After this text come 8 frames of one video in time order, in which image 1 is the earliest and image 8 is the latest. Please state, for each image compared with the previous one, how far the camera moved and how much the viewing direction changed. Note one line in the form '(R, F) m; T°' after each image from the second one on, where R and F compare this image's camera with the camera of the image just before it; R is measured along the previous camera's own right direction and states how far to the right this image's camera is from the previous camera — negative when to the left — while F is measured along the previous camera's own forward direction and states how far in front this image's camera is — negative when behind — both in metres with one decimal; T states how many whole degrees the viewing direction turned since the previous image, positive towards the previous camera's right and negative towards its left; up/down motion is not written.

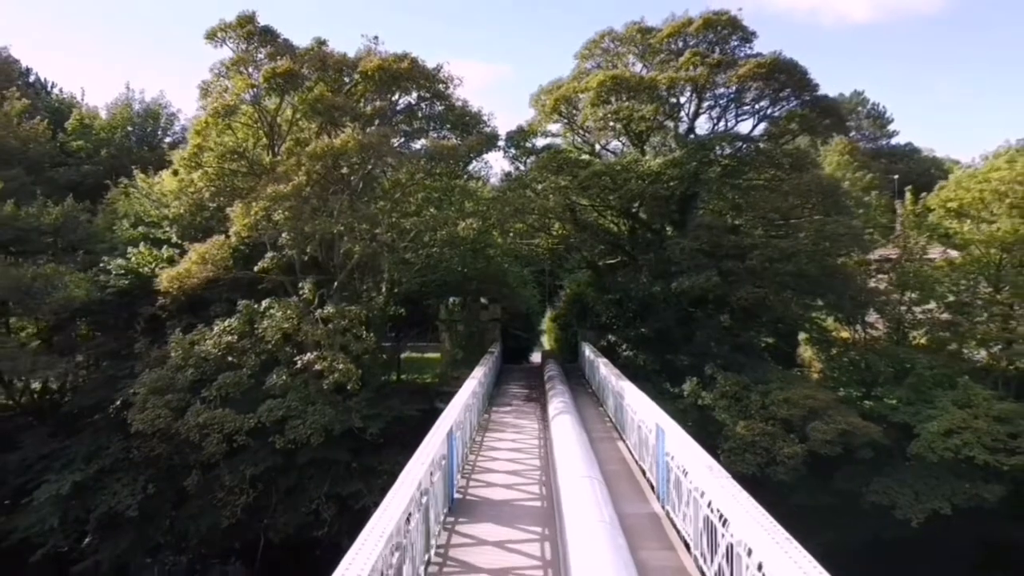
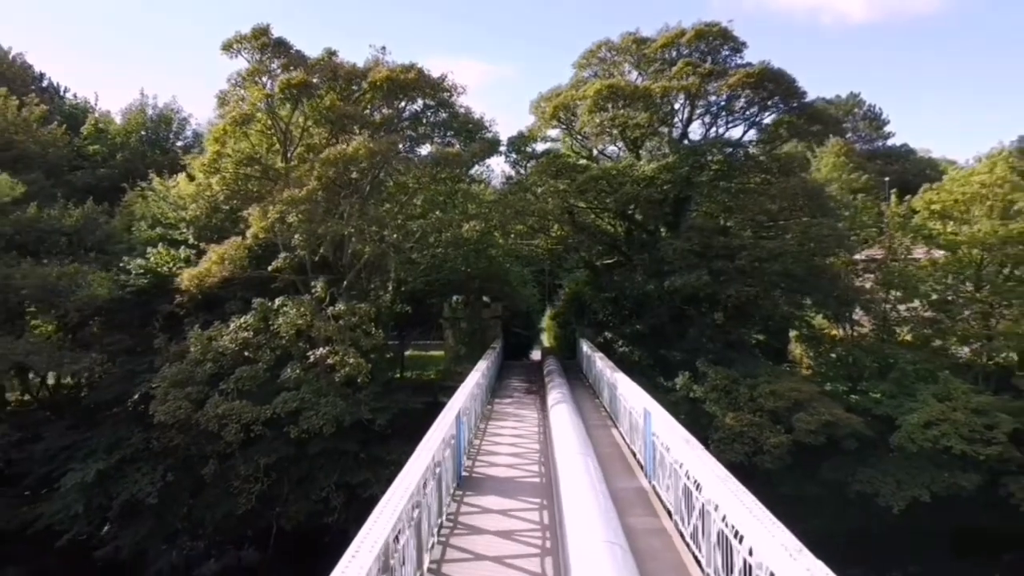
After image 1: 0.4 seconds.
(0.0, -0.6) m; 0°
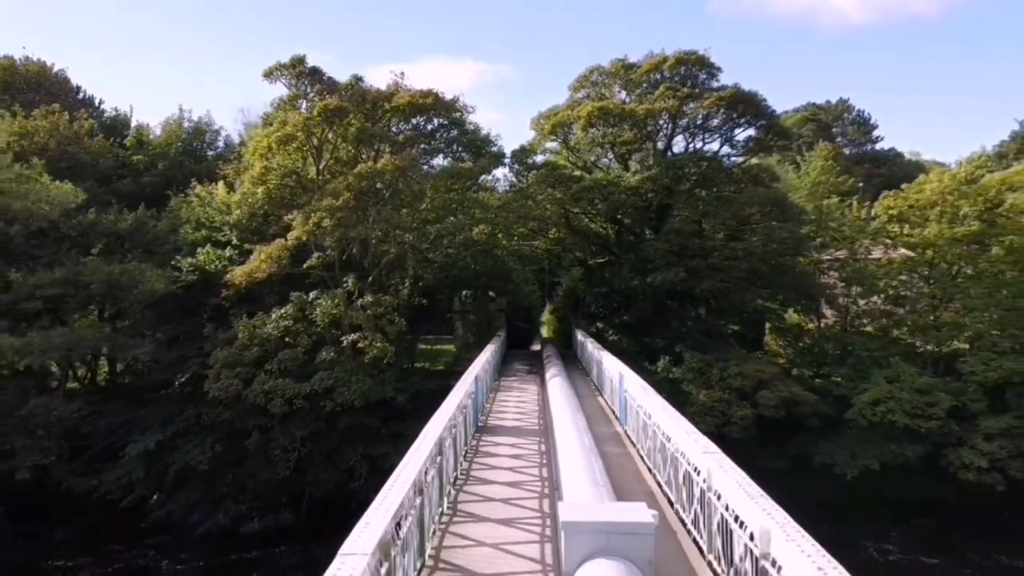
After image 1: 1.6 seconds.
(-0.1, -1.8) m; 0°
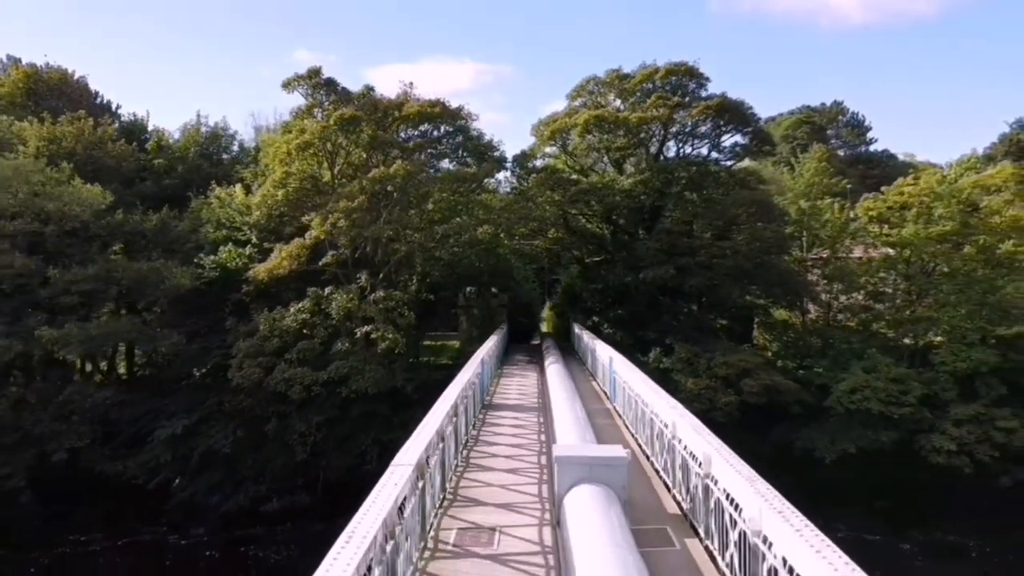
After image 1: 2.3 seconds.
(0.0, -1.0) m; 0°
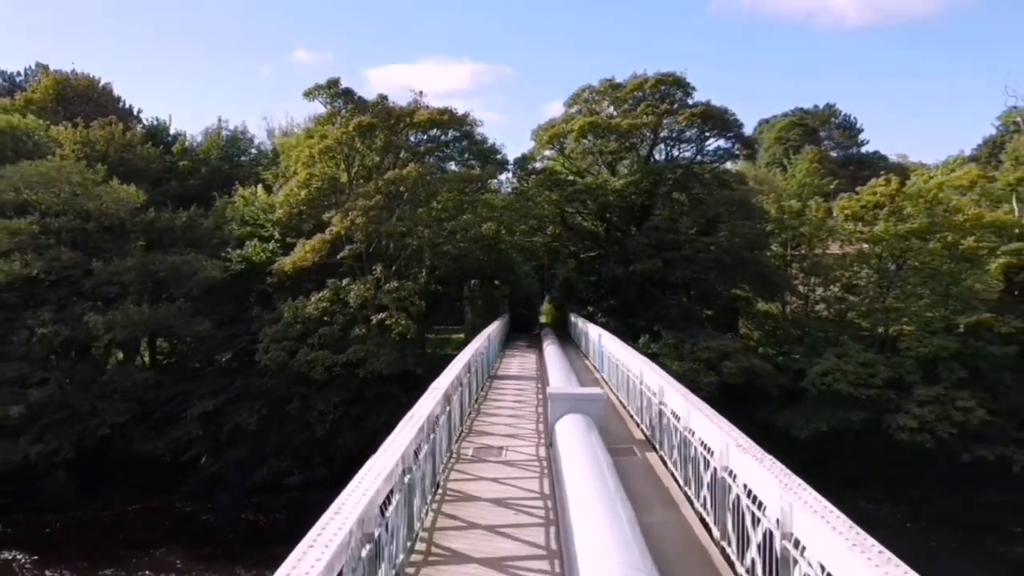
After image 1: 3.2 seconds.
(0.0, -1.4) m; 0°
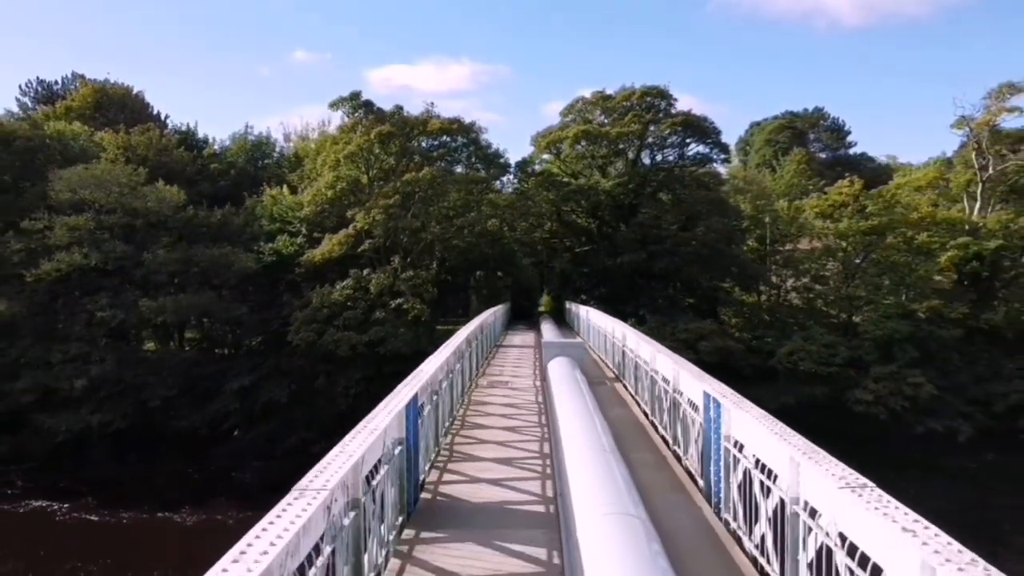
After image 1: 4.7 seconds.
(0.0, -2.0) m; 0°
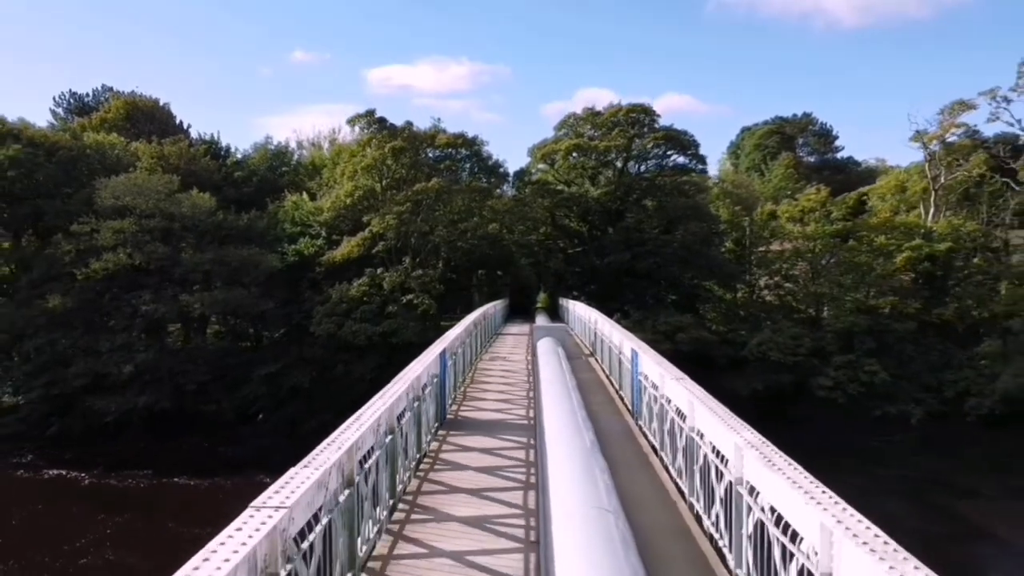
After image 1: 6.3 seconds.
(0.0, -2.1) m; 0°
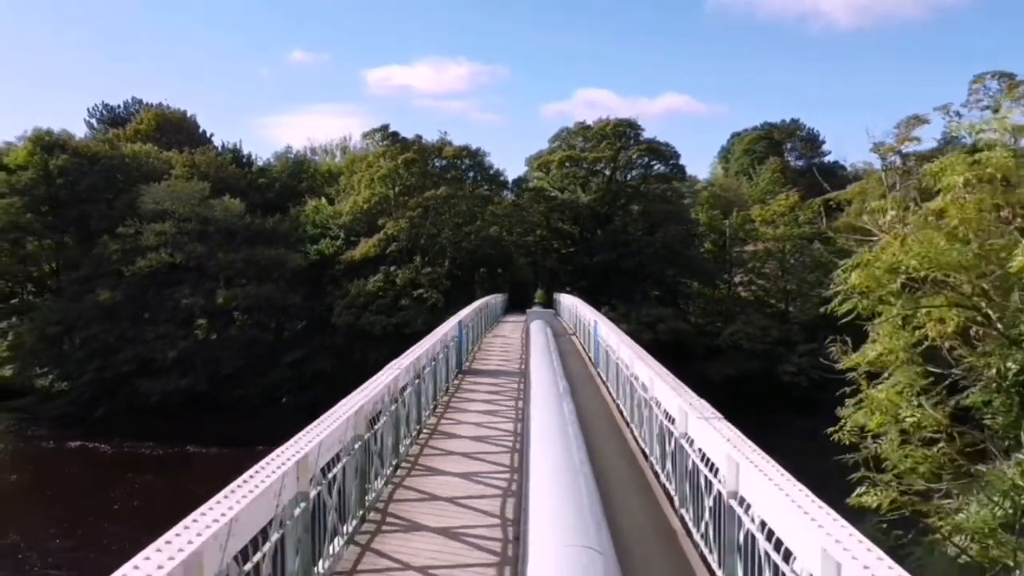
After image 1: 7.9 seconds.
(0.0, -2.4) m; 0°
